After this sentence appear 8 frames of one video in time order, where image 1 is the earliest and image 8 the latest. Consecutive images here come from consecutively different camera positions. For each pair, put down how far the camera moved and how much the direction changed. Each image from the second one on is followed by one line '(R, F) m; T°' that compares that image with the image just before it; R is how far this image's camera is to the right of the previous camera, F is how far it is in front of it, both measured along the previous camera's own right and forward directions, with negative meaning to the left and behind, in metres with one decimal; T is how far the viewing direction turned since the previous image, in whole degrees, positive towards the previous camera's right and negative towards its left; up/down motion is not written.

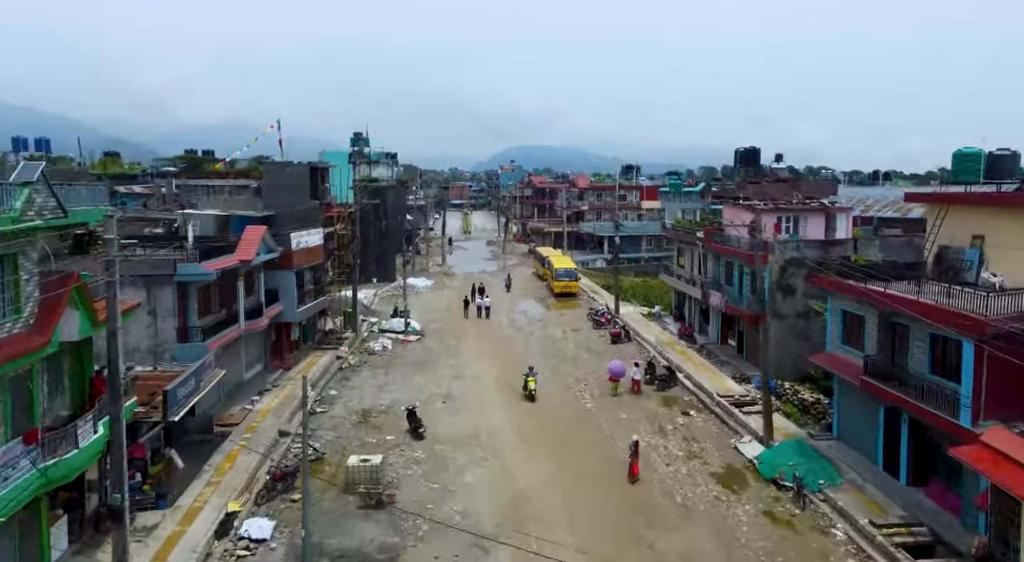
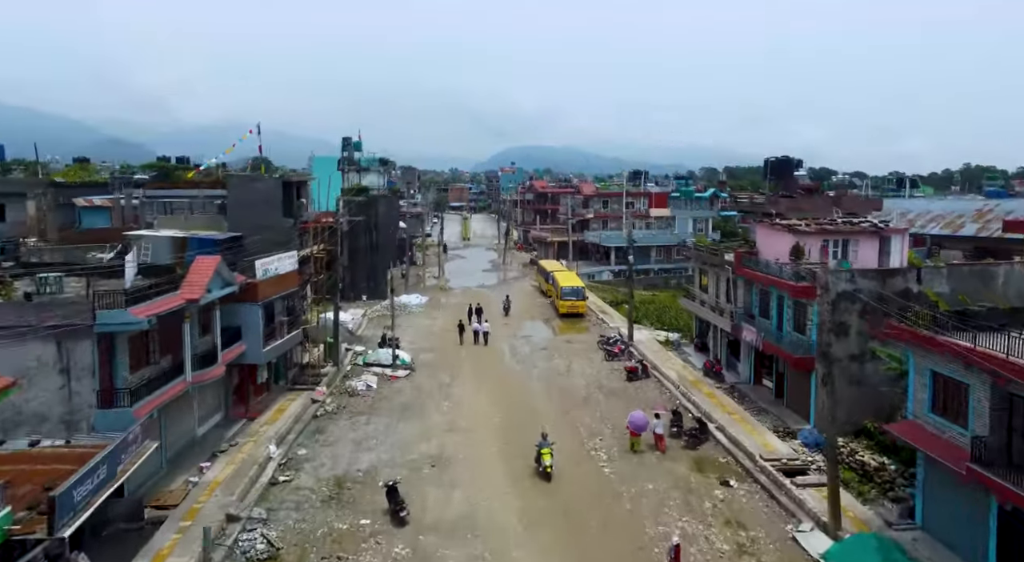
(-0.1, +3.3) m; 0°
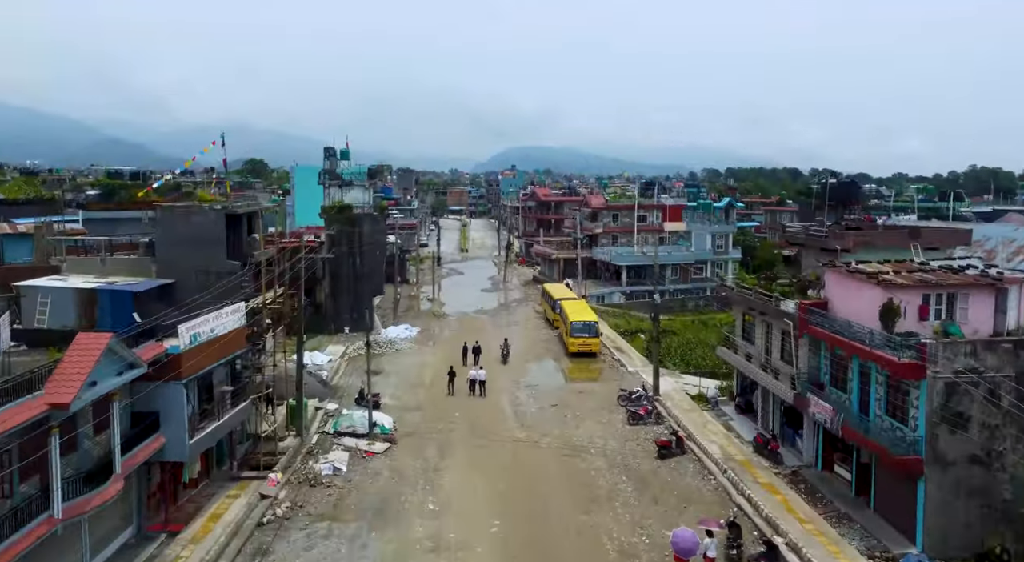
(-0.1, +4.7) m; 0°
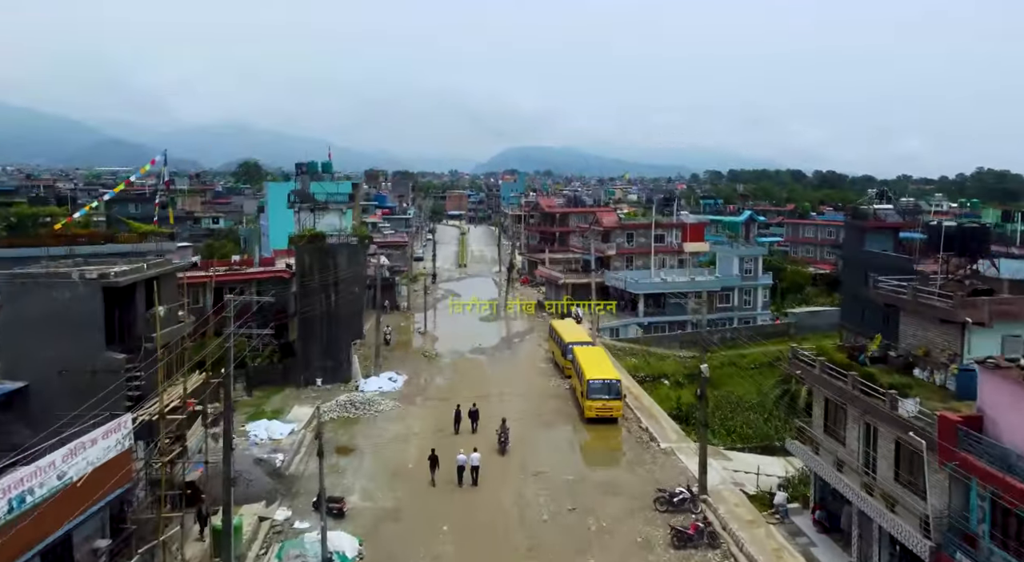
(-0.1, +5.5) m; 0°
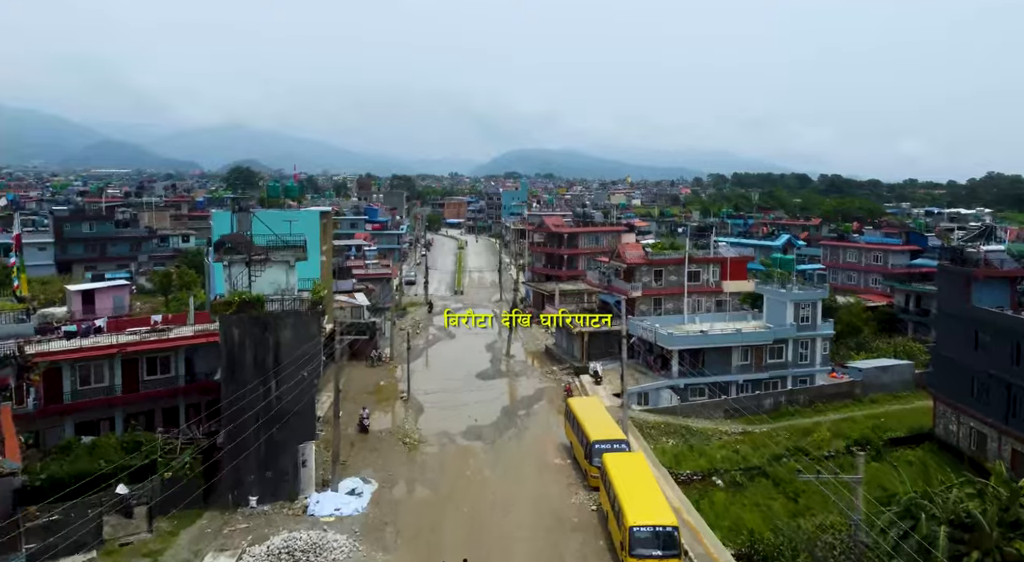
(-0.2, +8.1) m; 0°
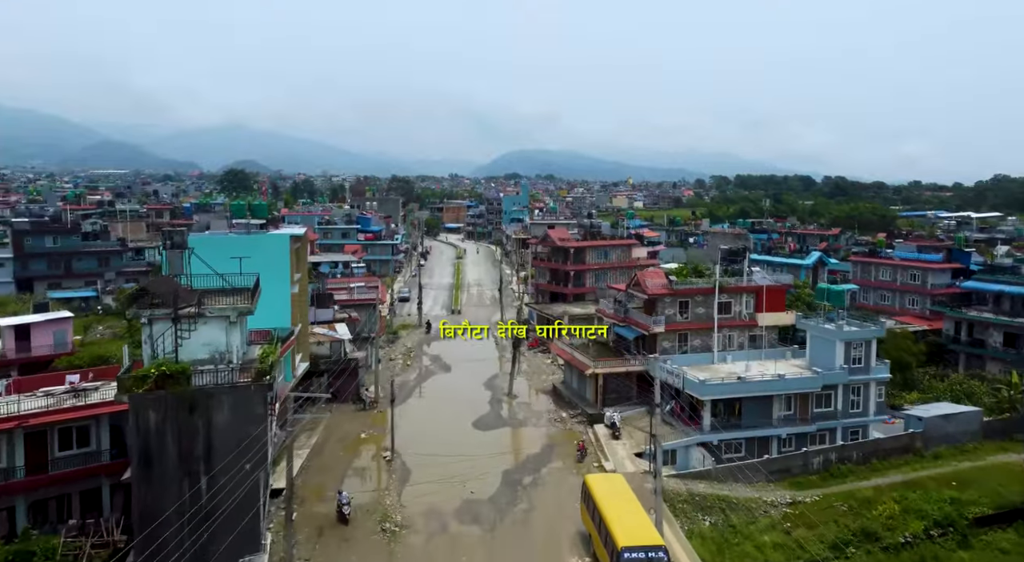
(-0.1, +5.2) m; 0°
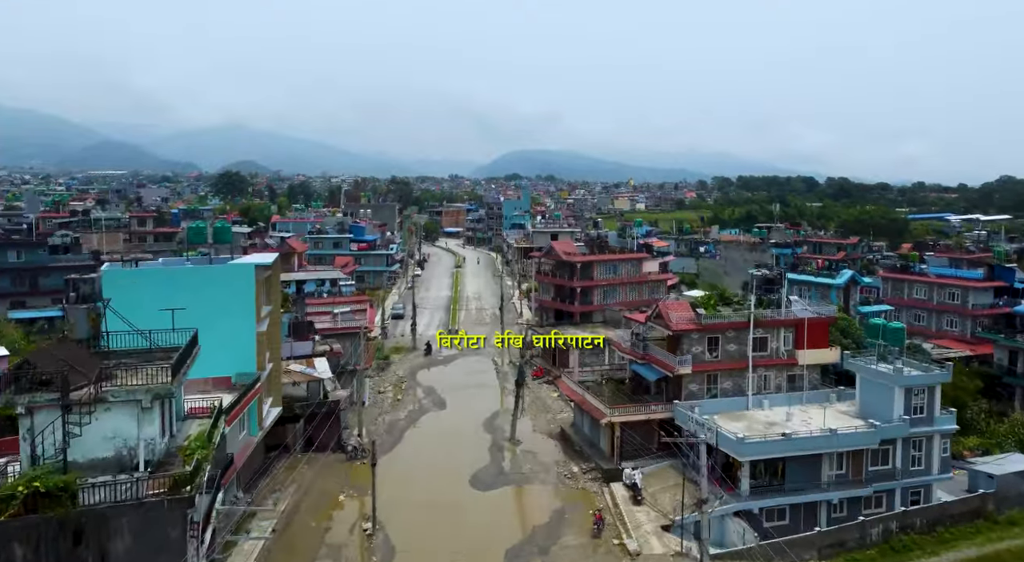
(-0.1, +4.5) m; 0°
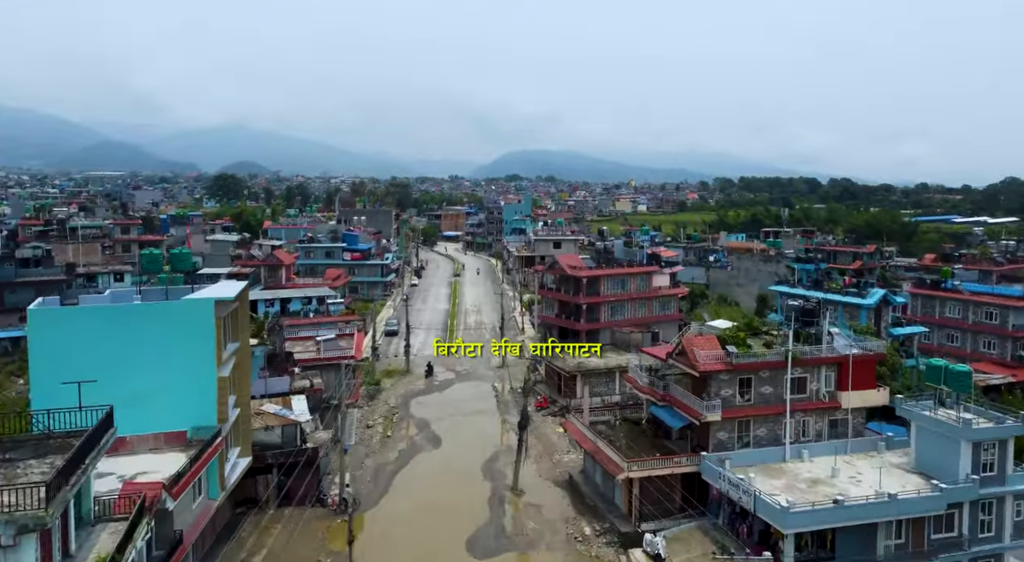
(-0.1, +3.7) m; 0°
